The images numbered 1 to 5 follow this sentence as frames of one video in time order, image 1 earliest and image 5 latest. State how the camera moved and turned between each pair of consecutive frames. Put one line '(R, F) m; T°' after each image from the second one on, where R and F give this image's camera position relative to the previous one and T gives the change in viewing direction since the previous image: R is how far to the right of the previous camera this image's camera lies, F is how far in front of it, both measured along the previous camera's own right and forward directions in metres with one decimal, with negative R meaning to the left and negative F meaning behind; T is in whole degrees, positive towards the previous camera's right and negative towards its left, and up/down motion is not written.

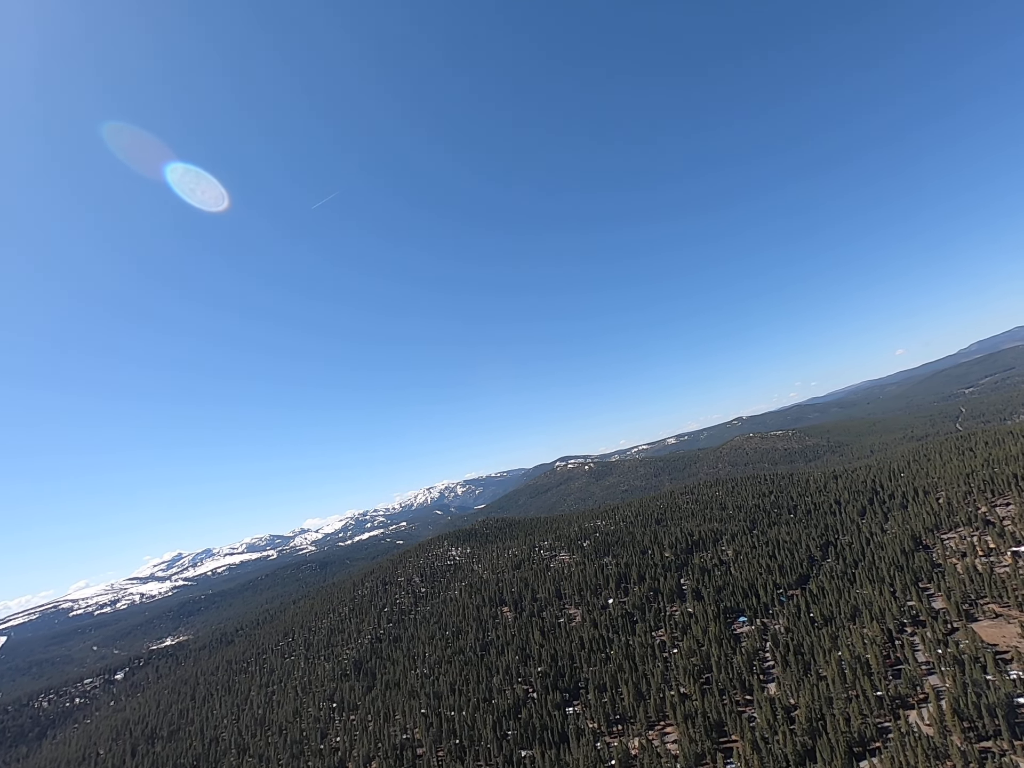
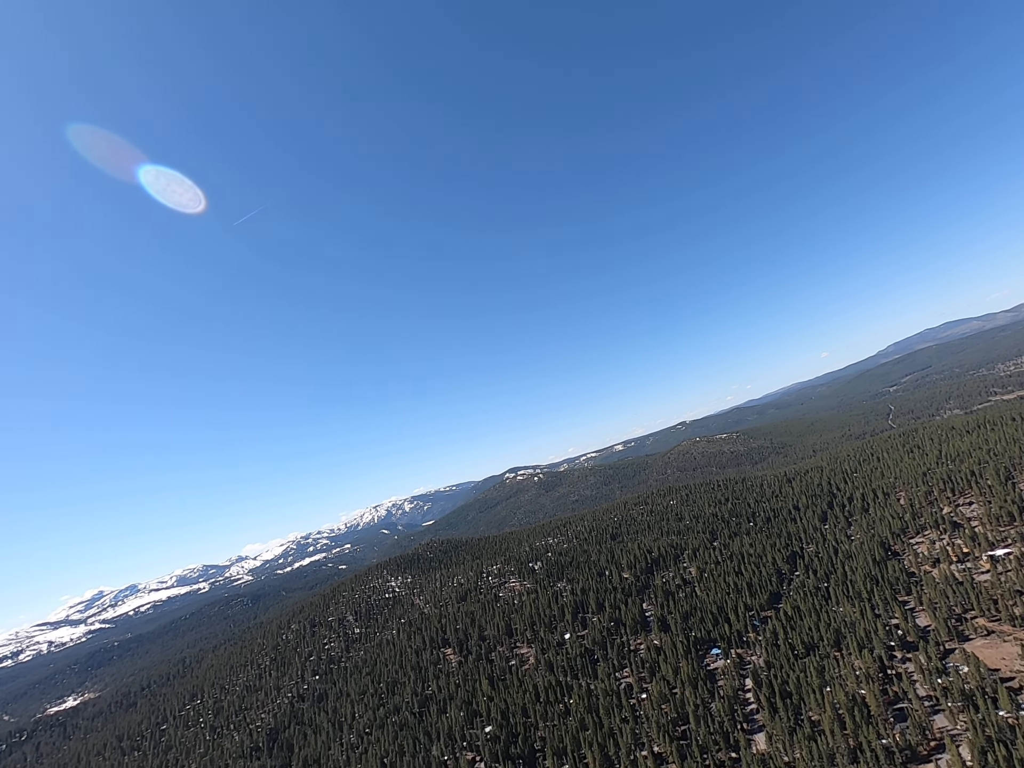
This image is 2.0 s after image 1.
(+2.6, +15.9) m; +7°
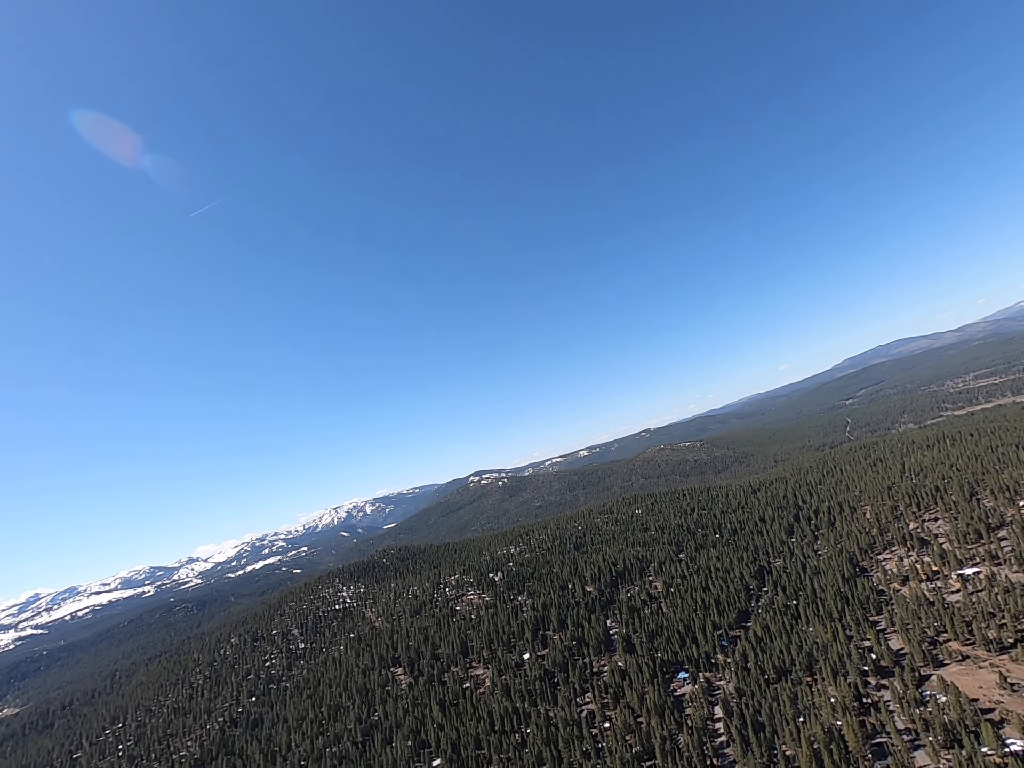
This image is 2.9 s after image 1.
(+1.0, +7.6) m; +4°
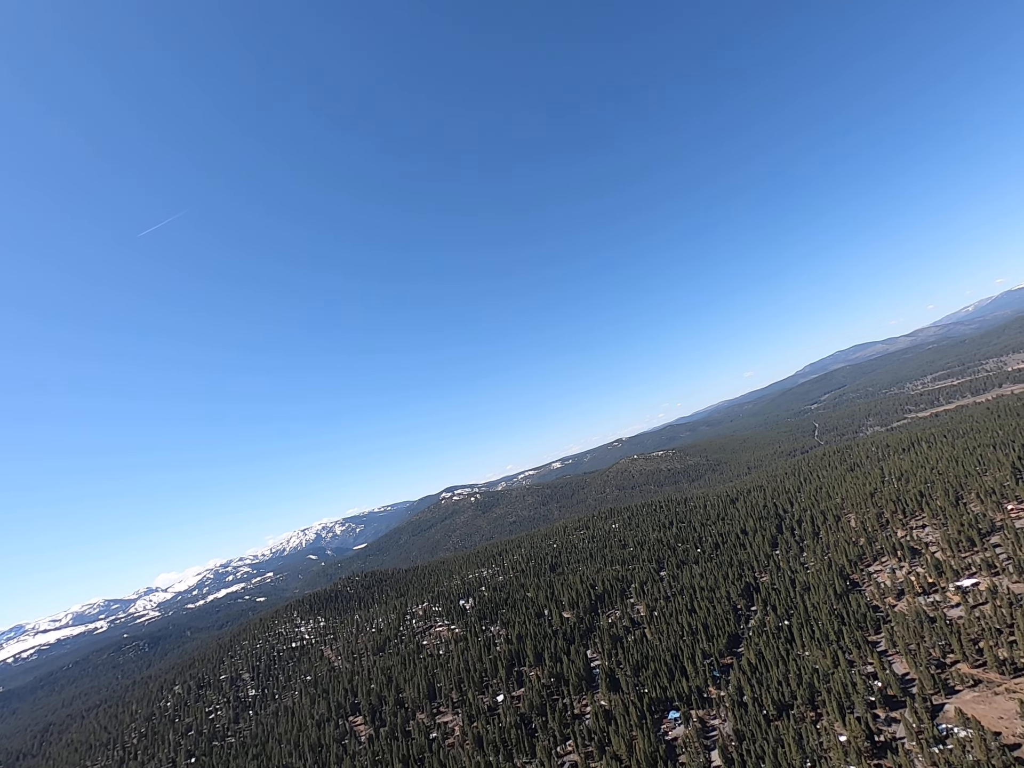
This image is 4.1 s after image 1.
(+1.2, +8.9) m; +4°
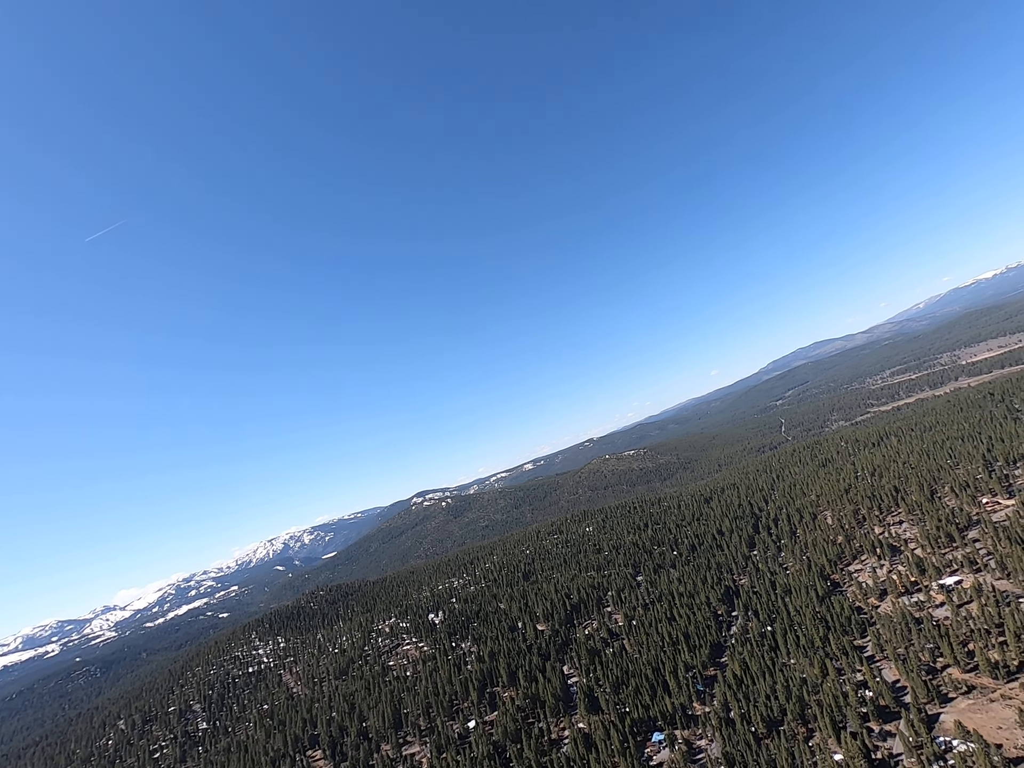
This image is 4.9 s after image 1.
(+0.8, +6.6) m; +4°
